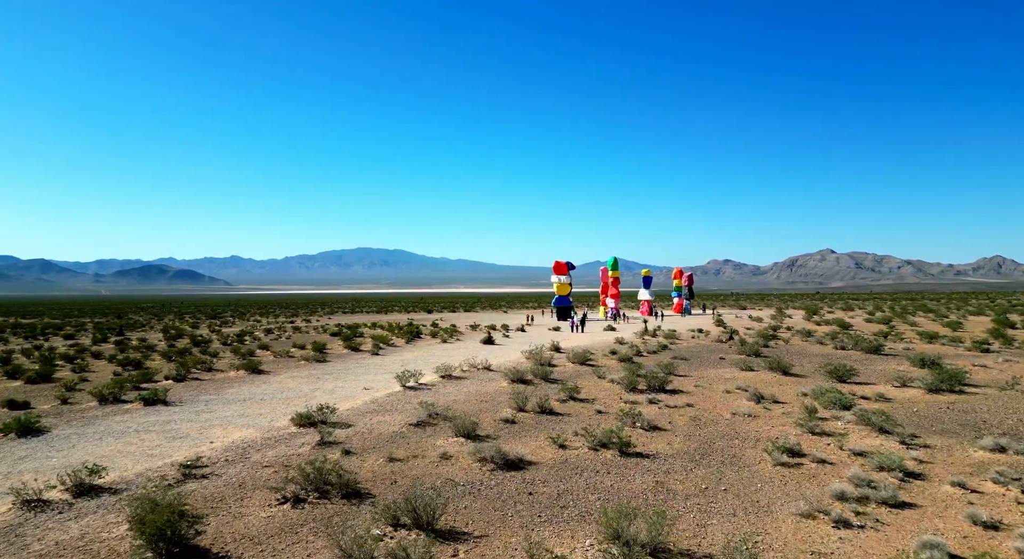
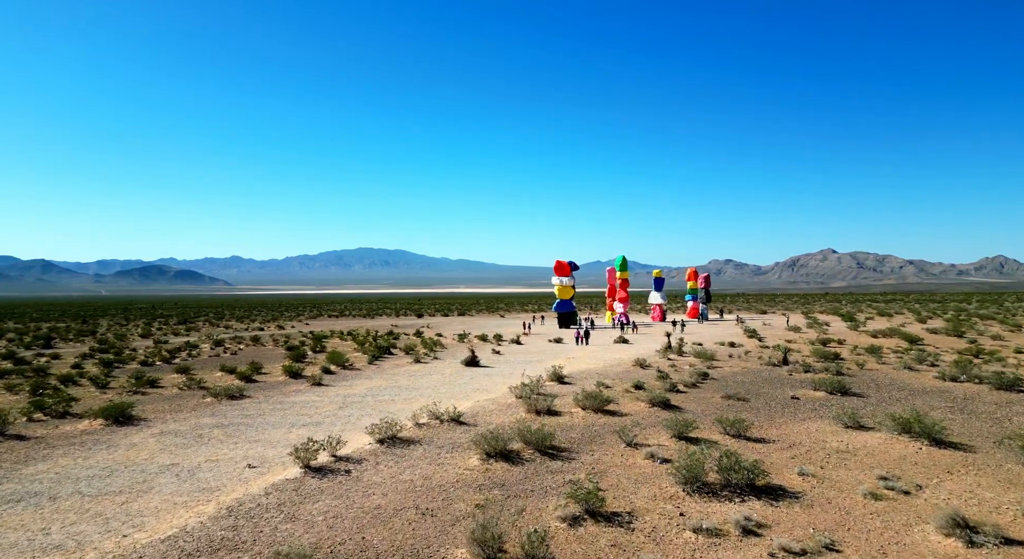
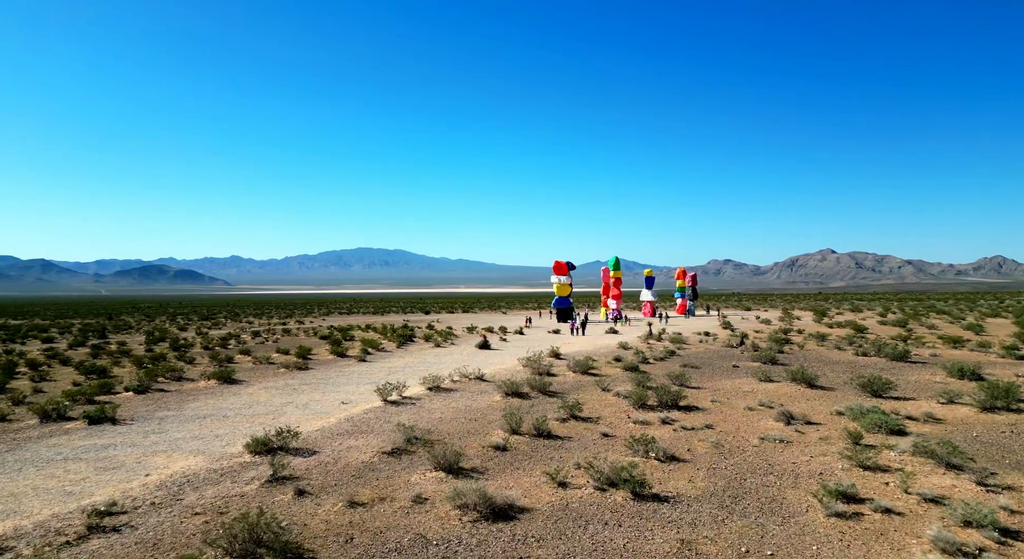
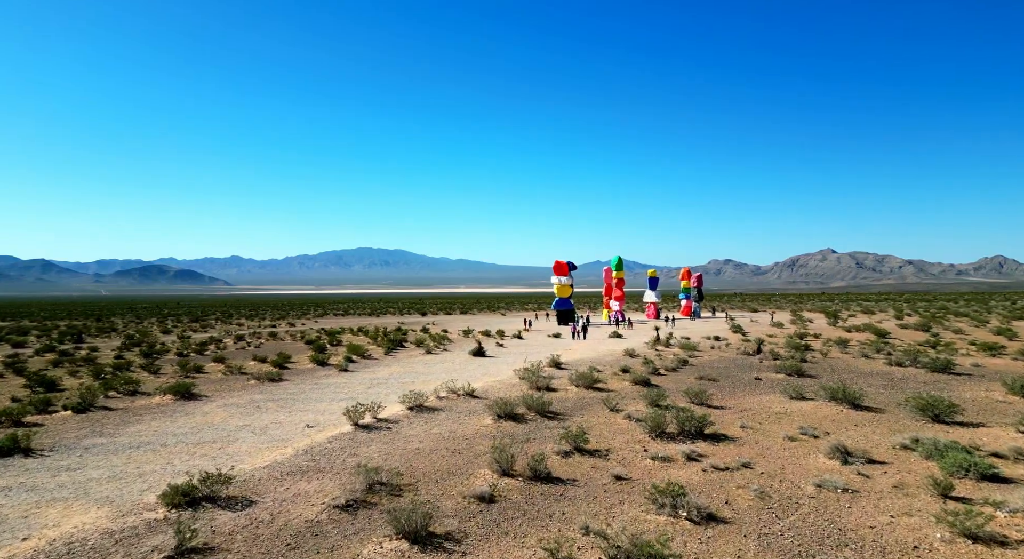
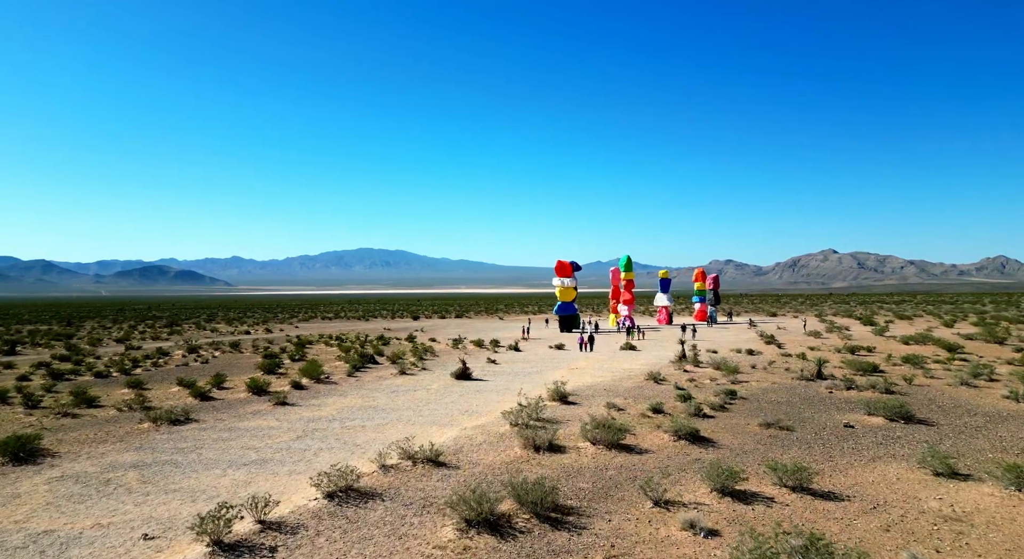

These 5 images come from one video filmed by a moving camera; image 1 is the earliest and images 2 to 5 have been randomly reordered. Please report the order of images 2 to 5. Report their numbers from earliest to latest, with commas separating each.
3, 4, 2, 5
